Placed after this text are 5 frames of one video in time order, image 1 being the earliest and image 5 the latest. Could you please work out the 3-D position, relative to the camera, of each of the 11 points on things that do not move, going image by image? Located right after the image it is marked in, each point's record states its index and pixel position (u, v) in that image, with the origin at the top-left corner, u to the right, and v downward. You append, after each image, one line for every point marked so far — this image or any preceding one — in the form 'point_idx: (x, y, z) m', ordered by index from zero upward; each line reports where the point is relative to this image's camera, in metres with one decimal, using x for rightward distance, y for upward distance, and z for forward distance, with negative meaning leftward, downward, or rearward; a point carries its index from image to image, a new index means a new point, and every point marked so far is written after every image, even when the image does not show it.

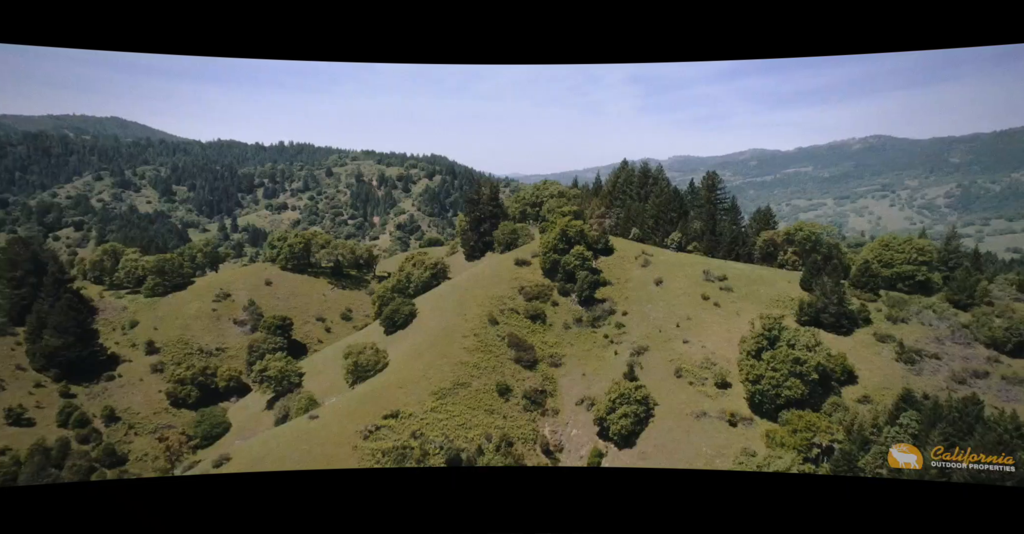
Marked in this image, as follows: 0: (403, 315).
0: (-3.4, -1.4, +15.9) m
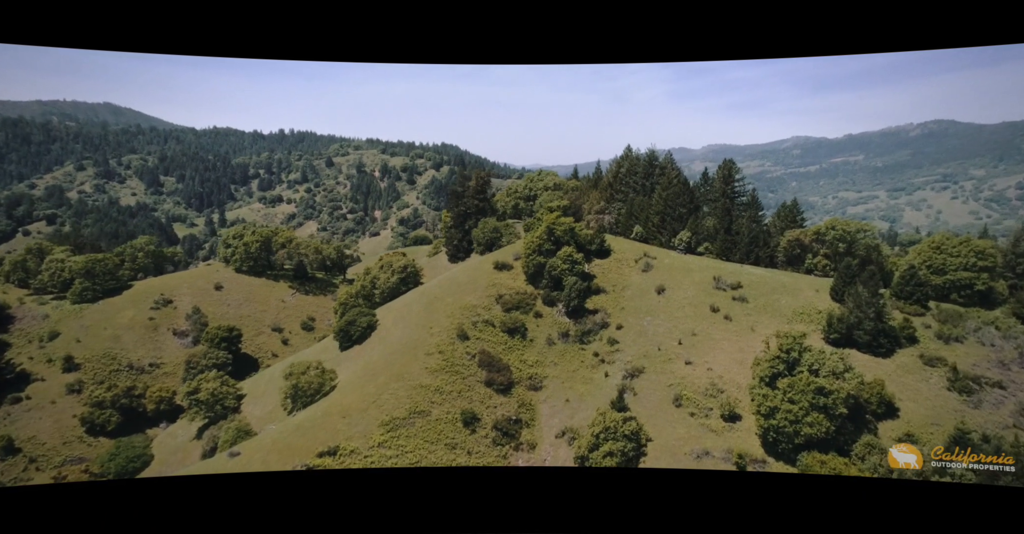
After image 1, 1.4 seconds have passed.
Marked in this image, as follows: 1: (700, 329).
0: (-4.0, -1.5, +13.9) m
1: (+4.7, -1.6, +14.2) m
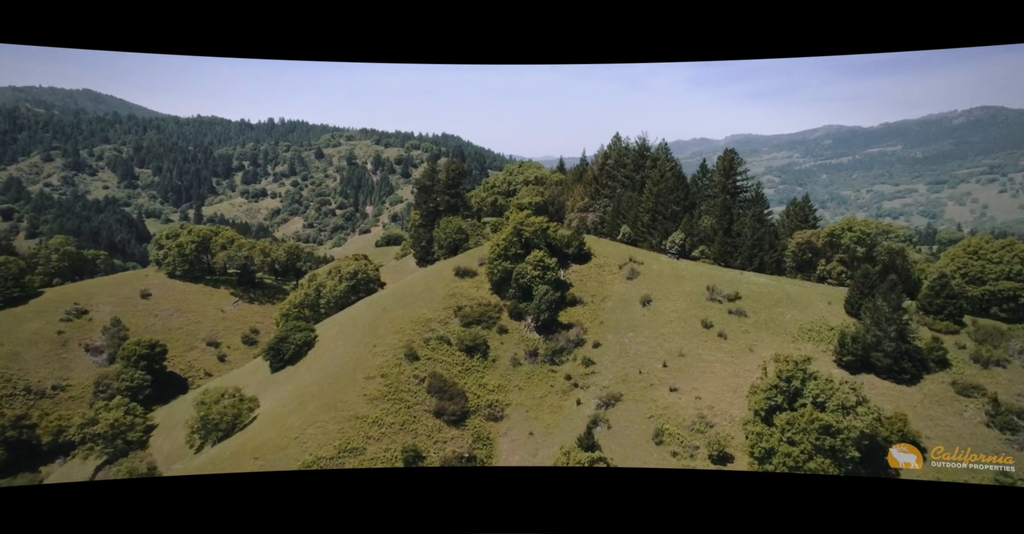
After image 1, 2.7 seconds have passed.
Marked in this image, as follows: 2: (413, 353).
0: (-4.8, -1.7, +12.1) m
1: (+3.8, -1.8, +12.2) m
2: (-2.2, -1.9, +12.5) m
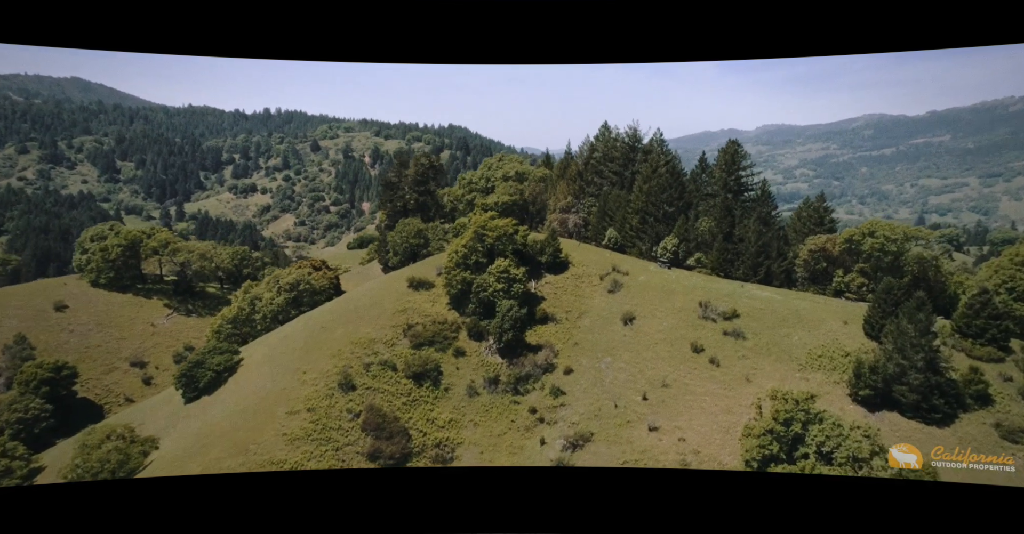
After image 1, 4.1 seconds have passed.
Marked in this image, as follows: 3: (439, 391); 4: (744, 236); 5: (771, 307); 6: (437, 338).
0: (-5.6, -1.9, +10.6) m
1: (+3.1, -2.0, +10.4) m
2: (-3.0, -2.1, +10.8) m
3: (-1.3, -2.3, +10.8) m
4: (+4.9, +0.7, +11.8) m
5: (+5.0, -0.8, +10.8) m
6: (-1.4, -1.4, +11.3) m
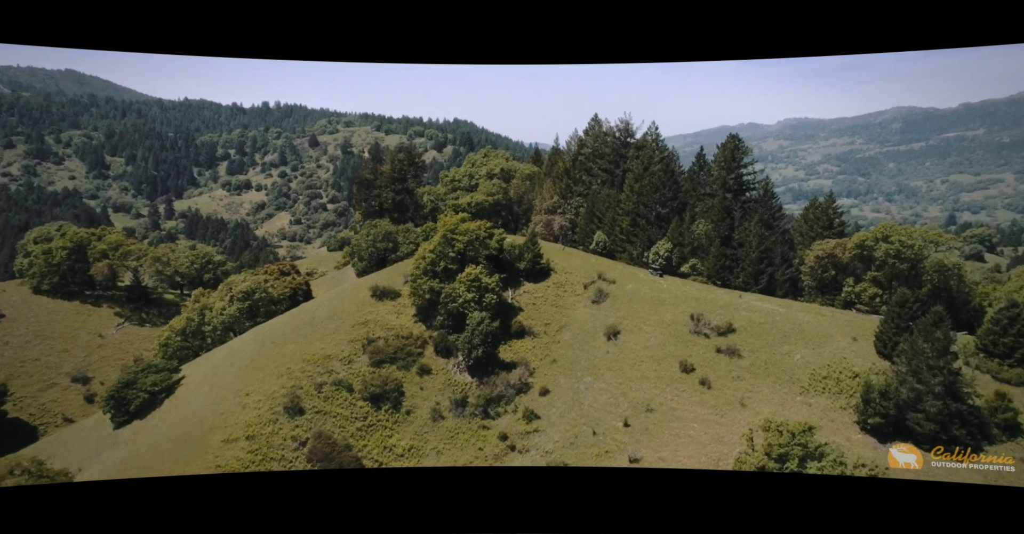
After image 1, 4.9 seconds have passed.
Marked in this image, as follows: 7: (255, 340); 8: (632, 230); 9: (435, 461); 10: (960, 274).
0: (-6.1, -2.0, +9.7) m
1: (+2.6, -2.2, +9.3) m
2: (-3.5, -2.3, +9.9) m
3: (-1.8, -2.5, +9.9) m
4: (+4.4, +0.5, +10.6) m
5: (+4.5, -0.9, +9.6) m
6: (-1.9, -1.5, +10.3) m
7: (-4.5, -1.2, +10.3) m
8: (+2.5, +0.8, +11.7) m
9: (-1.1, -3.2, +9.5) m
10: (+6.8, -0.2, +8.5) m
